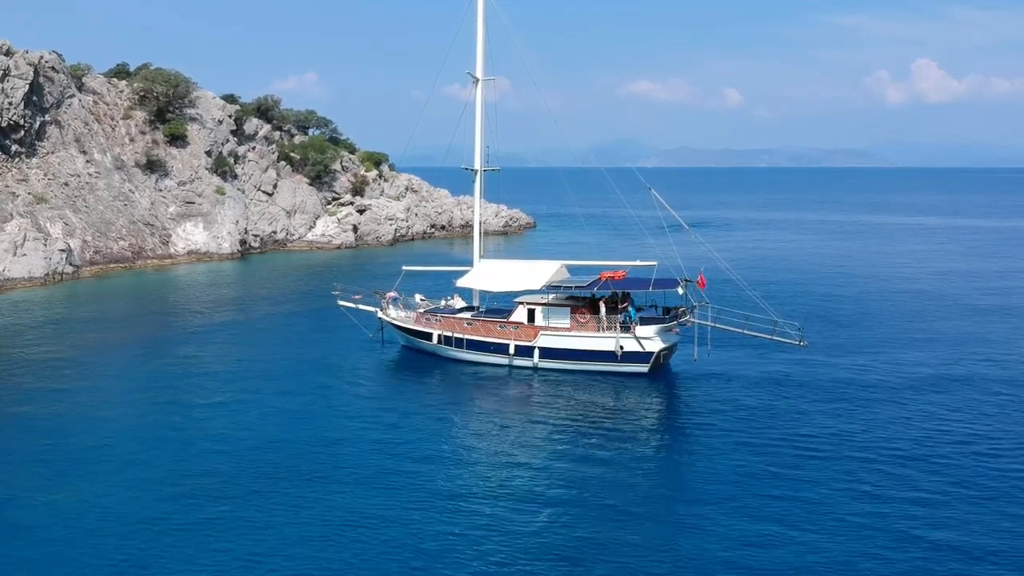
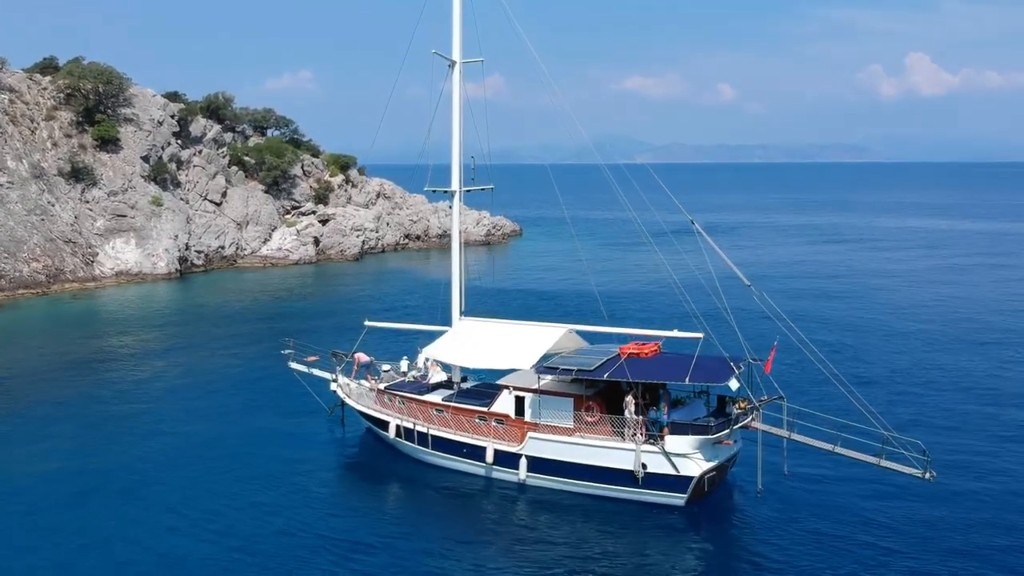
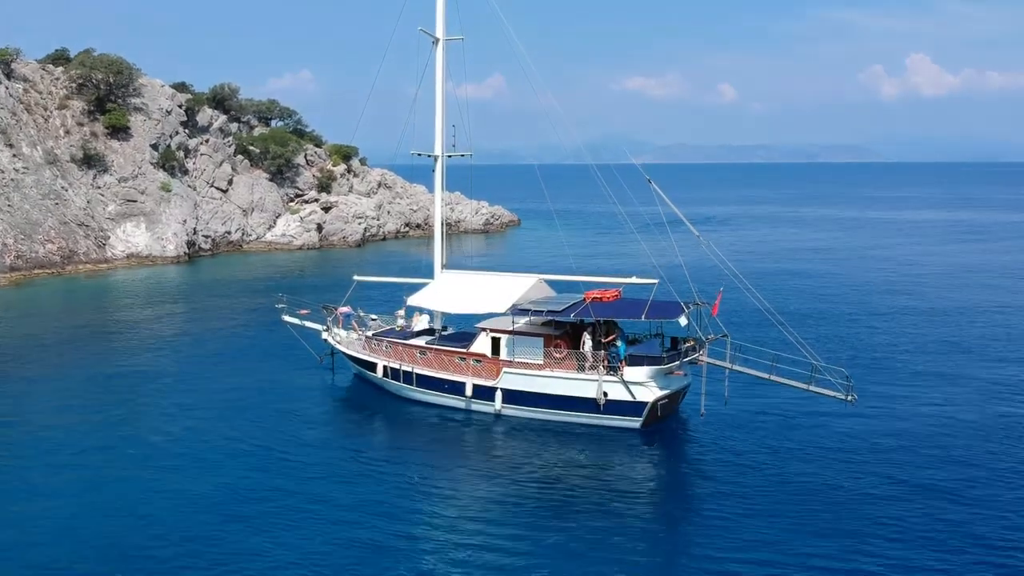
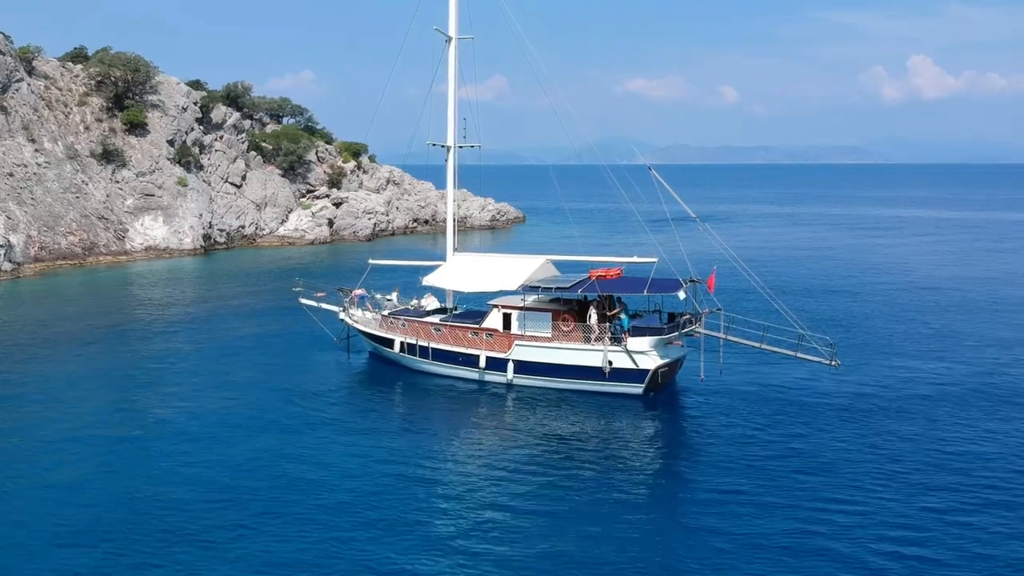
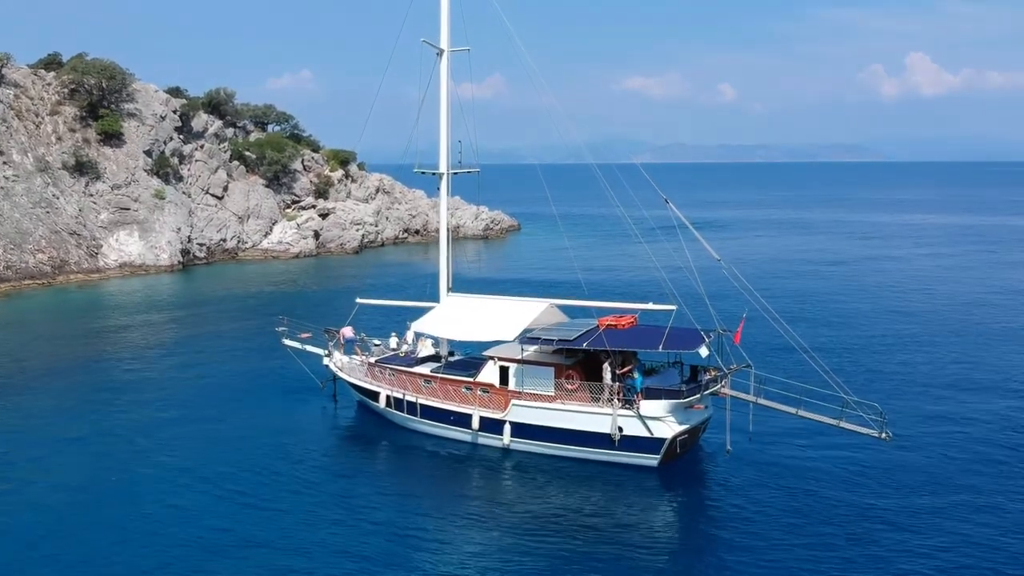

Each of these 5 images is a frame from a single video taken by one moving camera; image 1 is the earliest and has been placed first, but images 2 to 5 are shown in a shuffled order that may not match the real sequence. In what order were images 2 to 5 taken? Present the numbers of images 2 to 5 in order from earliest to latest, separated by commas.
4, 3, 5, 2
